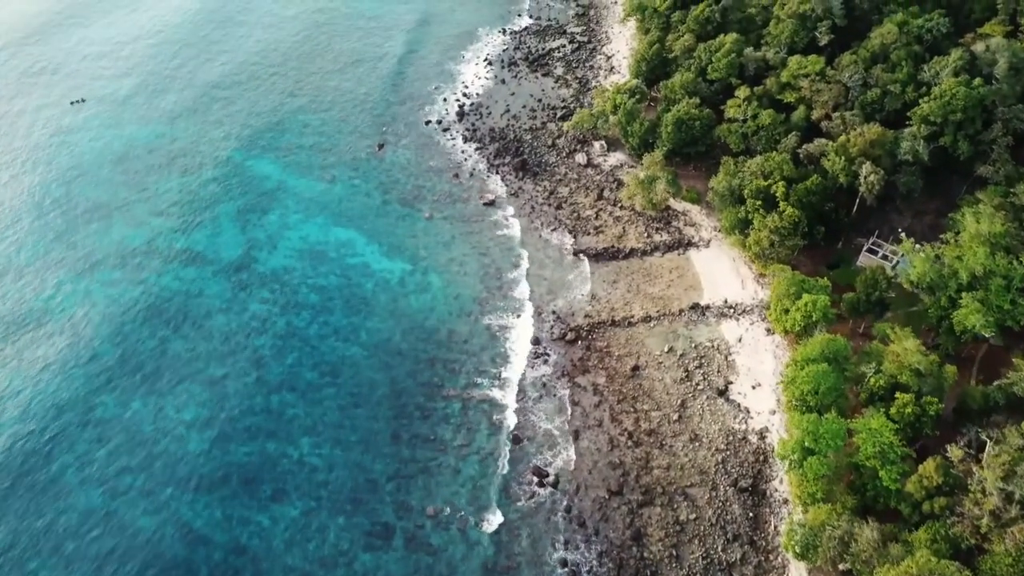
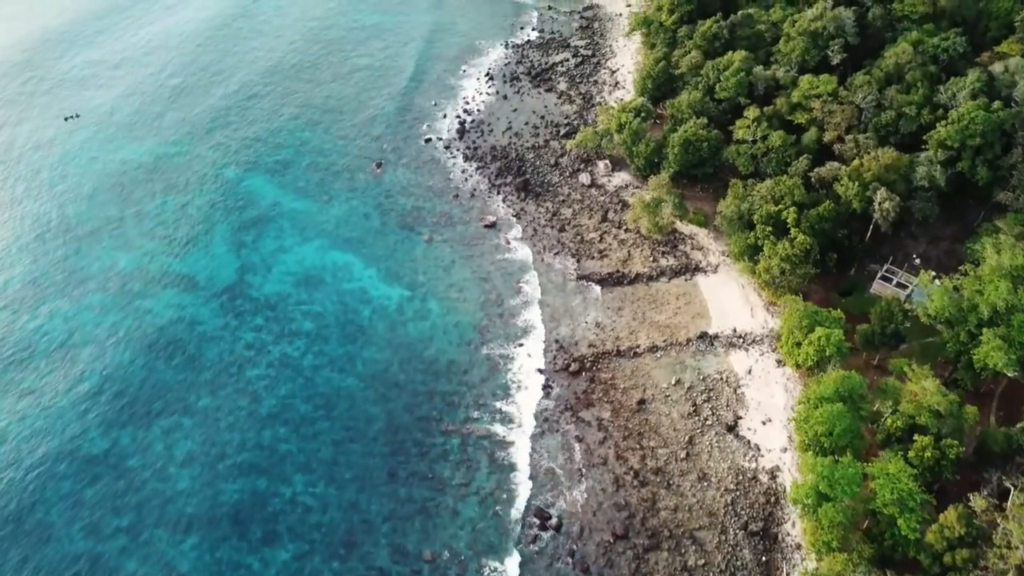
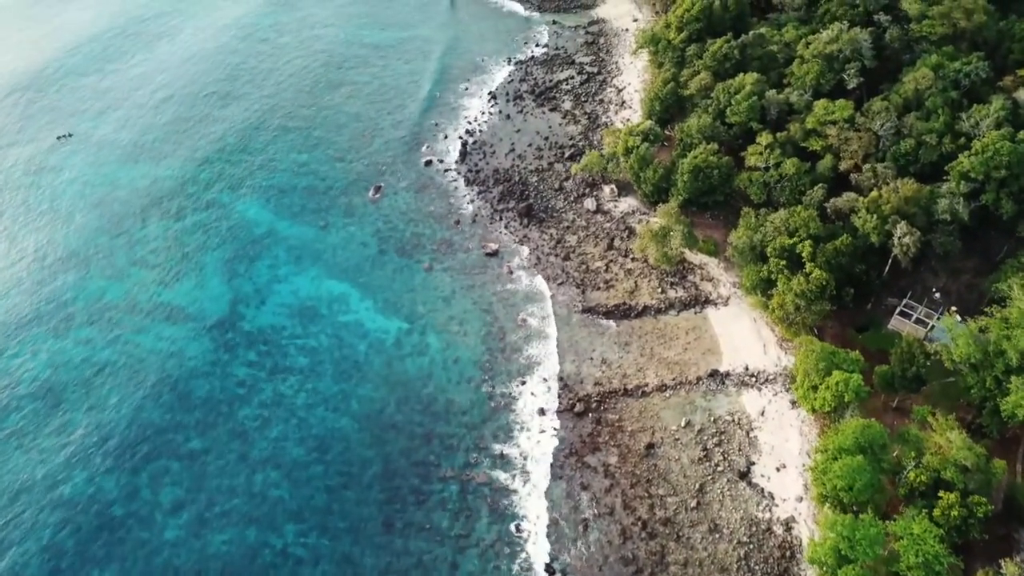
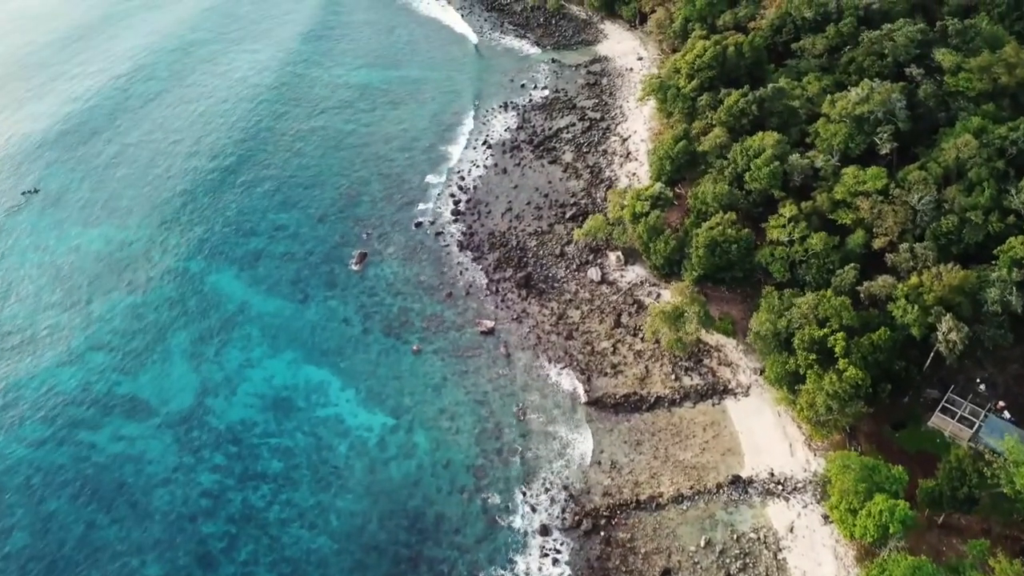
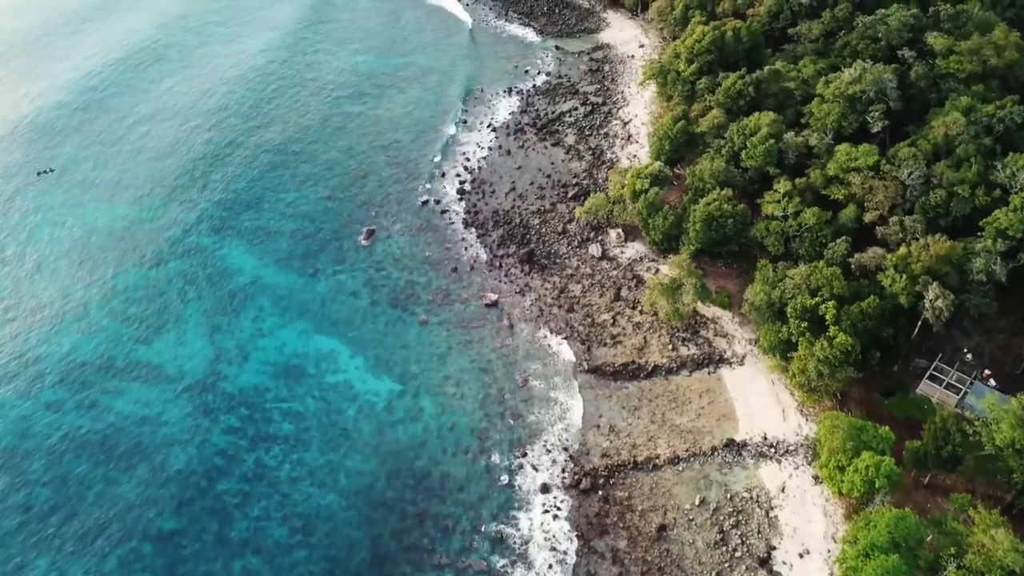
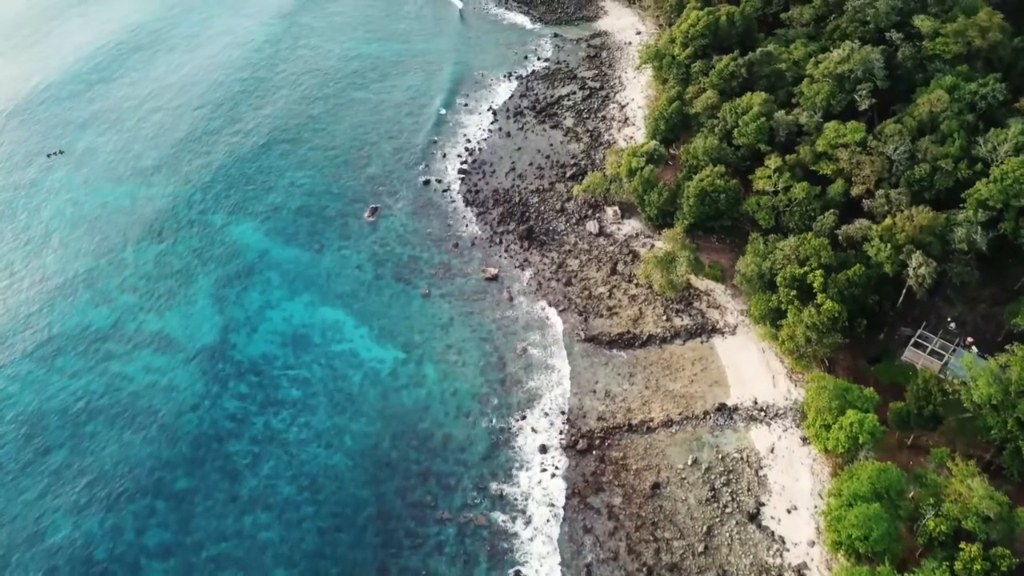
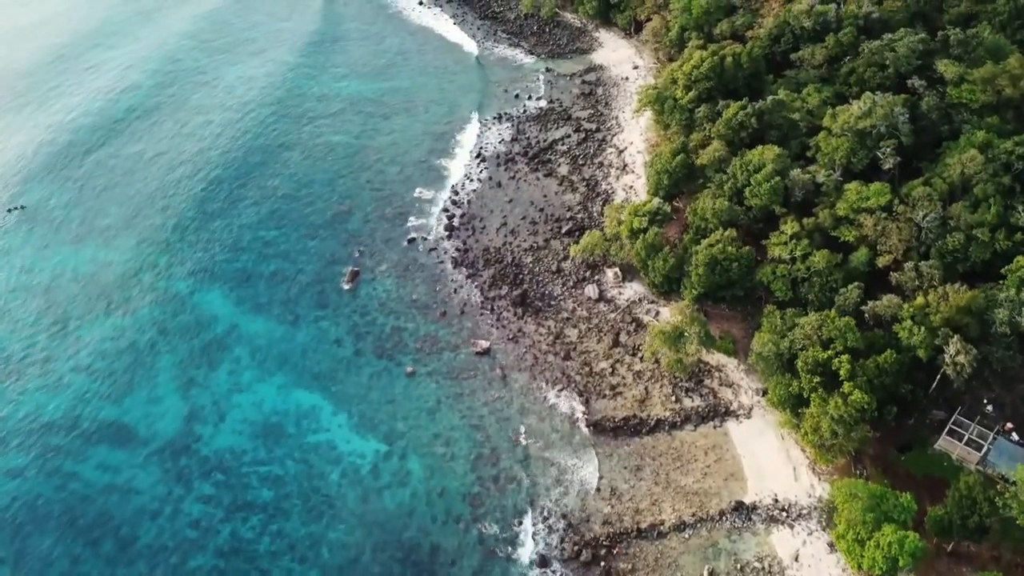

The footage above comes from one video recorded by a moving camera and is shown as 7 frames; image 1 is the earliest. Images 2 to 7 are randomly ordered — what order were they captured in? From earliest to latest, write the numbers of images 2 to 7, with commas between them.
2, 3, 6, 5, 4, 7
